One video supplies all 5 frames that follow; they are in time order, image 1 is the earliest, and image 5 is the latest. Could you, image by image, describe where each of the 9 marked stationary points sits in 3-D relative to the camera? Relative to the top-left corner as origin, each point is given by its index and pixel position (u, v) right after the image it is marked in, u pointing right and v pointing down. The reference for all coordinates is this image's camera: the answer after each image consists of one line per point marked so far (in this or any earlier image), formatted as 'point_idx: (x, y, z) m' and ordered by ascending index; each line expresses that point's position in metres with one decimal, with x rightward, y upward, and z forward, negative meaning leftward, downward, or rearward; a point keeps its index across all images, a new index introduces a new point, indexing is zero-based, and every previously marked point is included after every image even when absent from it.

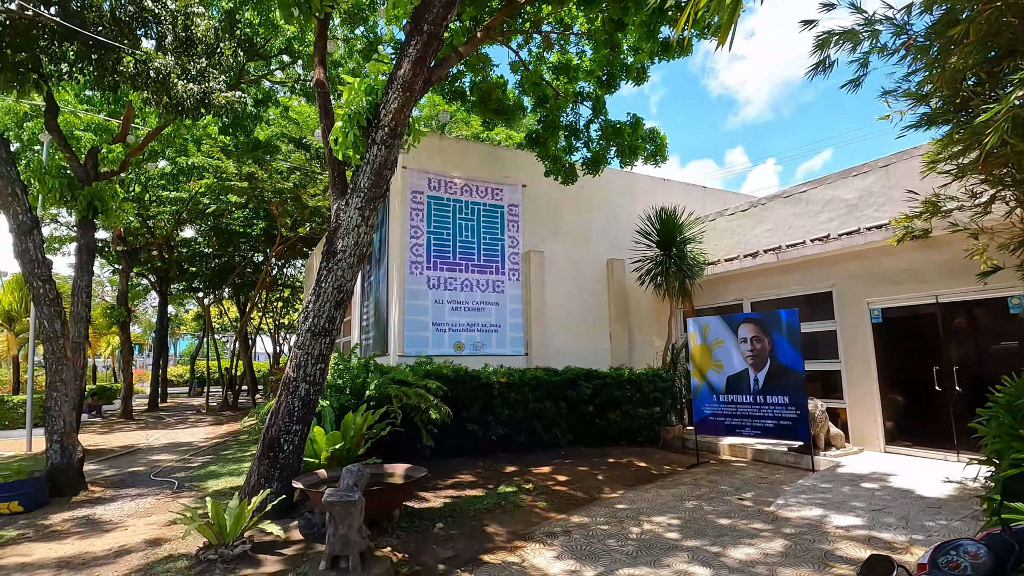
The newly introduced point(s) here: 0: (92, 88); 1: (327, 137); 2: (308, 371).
0: (-7.2, +3.4, +9.2) m
1: (-1.9, +1.6, +5.7) m
2: (-1.9, -0.8, +4.9) m
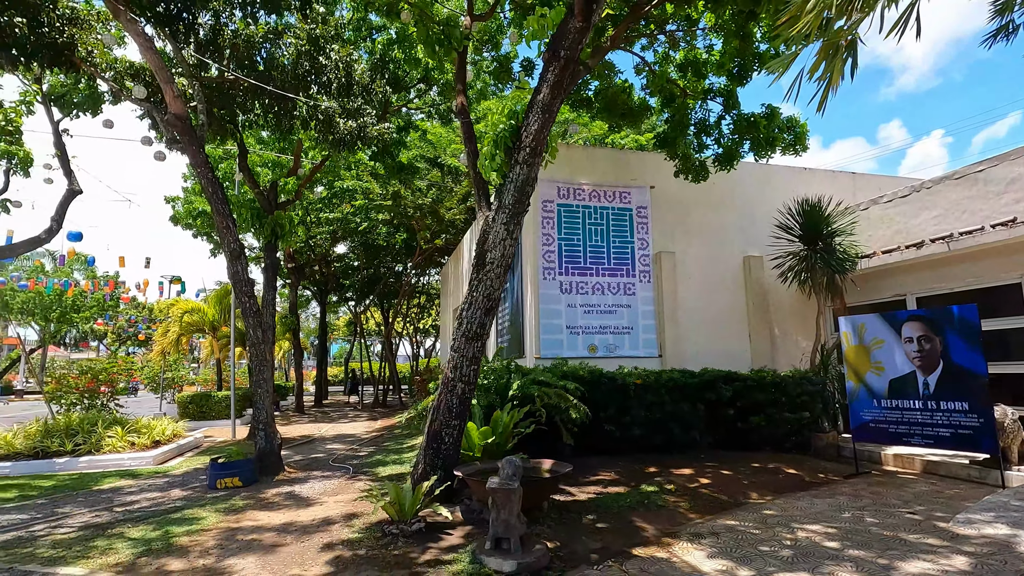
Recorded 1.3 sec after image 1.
0: (-4.9, +3.1, +10.9) m
1: (-0.4, +1.5, +6.3) m
2: (-0.5, -0.9, +5.5) m
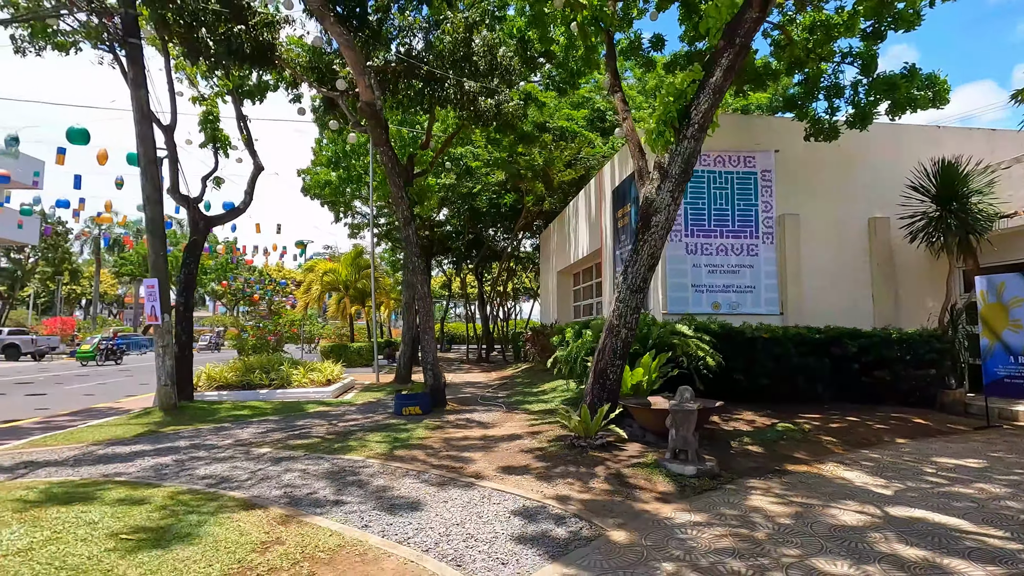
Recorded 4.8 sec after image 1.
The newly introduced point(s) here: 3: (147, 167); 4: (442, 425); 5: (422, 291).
0: (-2.2, +4.0, +12.1) m
1: (+1.6, +2.0, +7.1) m
2: (+1.4, -0.4, +6.4) m
3: (-5.9, +2.0, +8.7) m
4: (-1.0, -2.0, +7.7) m
5: (-1.6, -0.1, +9.7) m
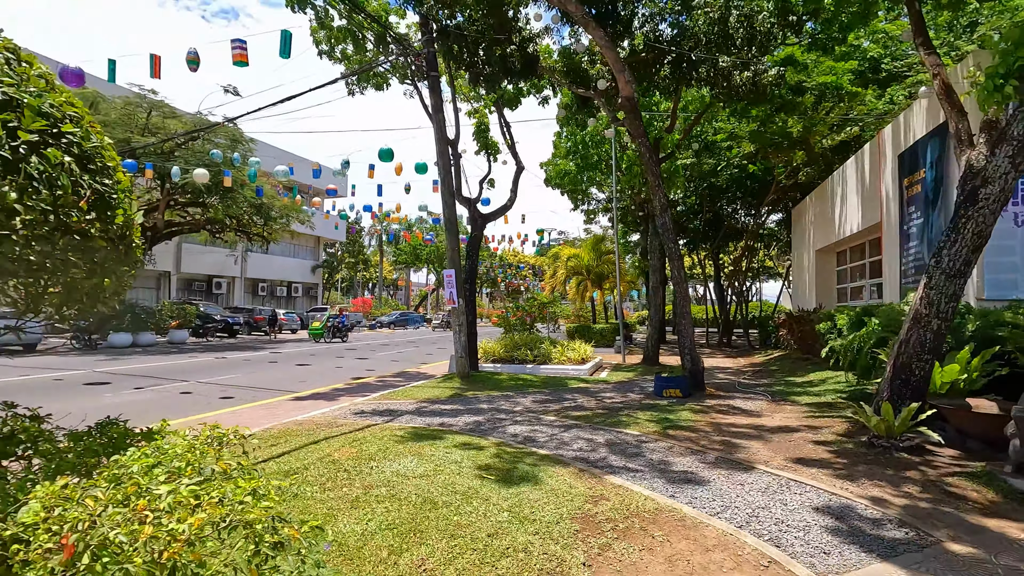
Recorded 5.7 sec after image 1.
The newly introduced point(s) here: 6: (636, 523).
0: (+3.4, +4.3, +12.1) m
1: (+4.9, +2.2, +6.0) m
2: (+4.5, -0.2, +5.6) m
3: (-1.3, +2.2, +10.5) m
4: (+2.9, -1.8, +7.8) m
5: (+3.1, +0.2, +9.9) m
6: (+0.8, -1.6, +3.7) m
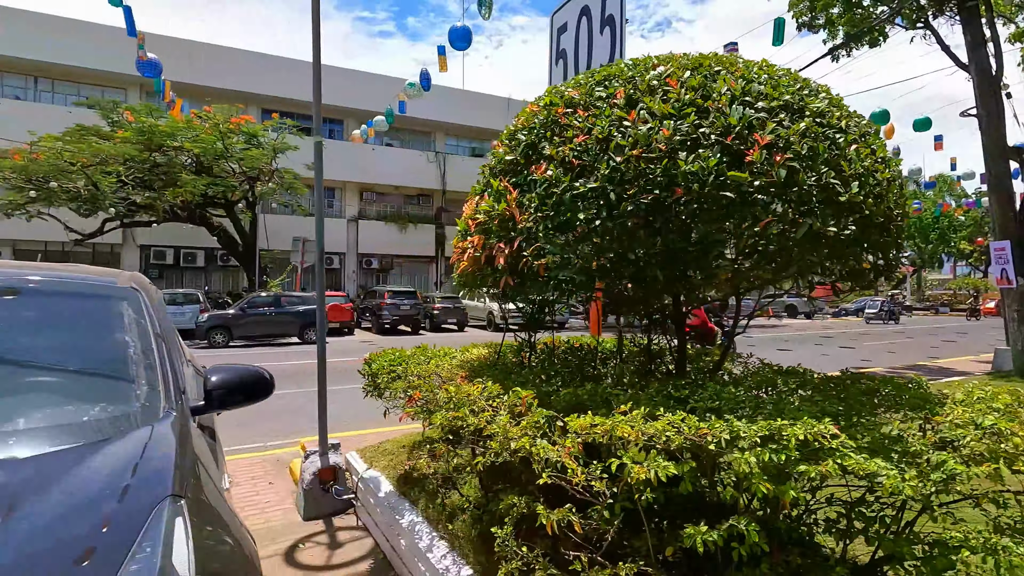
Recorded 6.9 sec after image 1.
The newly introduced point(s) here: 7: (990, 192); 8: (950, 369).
0: (+12.0, +4.8, +6.3) m
1: (+8.9, +2.6, +0.9) m
2: (+8.4, +0.1, +0.9) m
3: (+7.6, +2.5, +8.4) m
4: (+8.8, -1.4, +3.6) m
5: (+10.3, +0.6, +4.9) m
6: (+4.5, -1.4, +2.1) m
7: (+7.7, +1.5, +8.5) m
8: (+8.5, -1.6, +10.3) m
